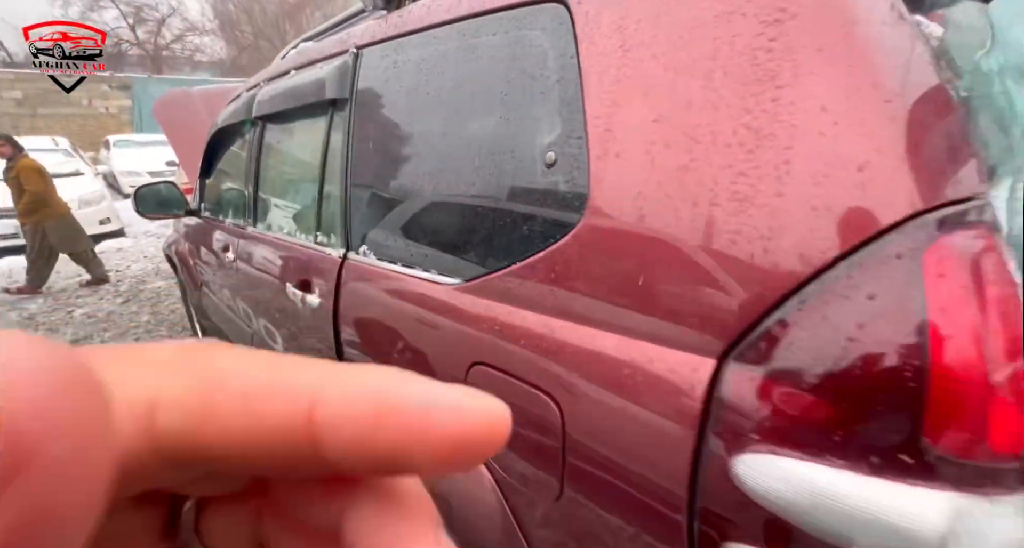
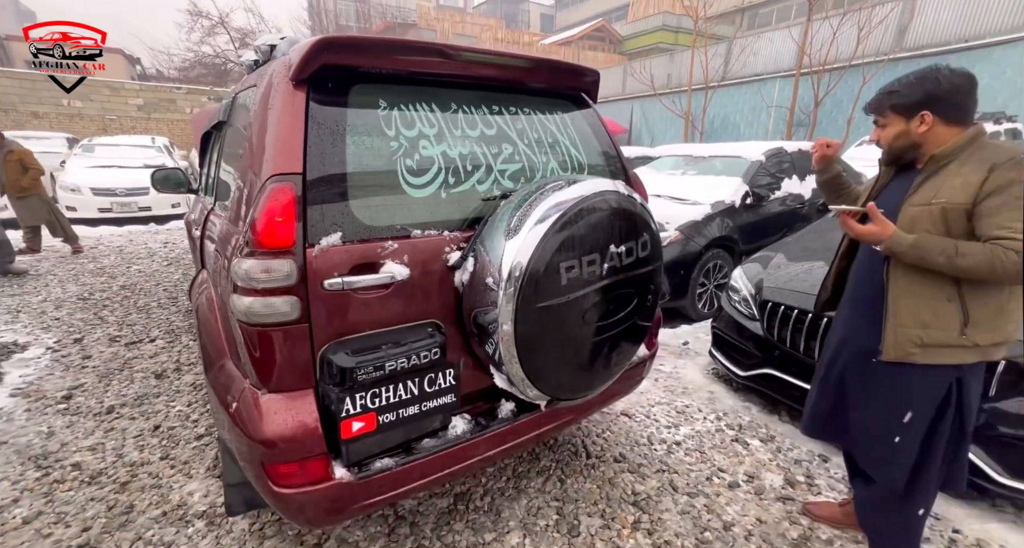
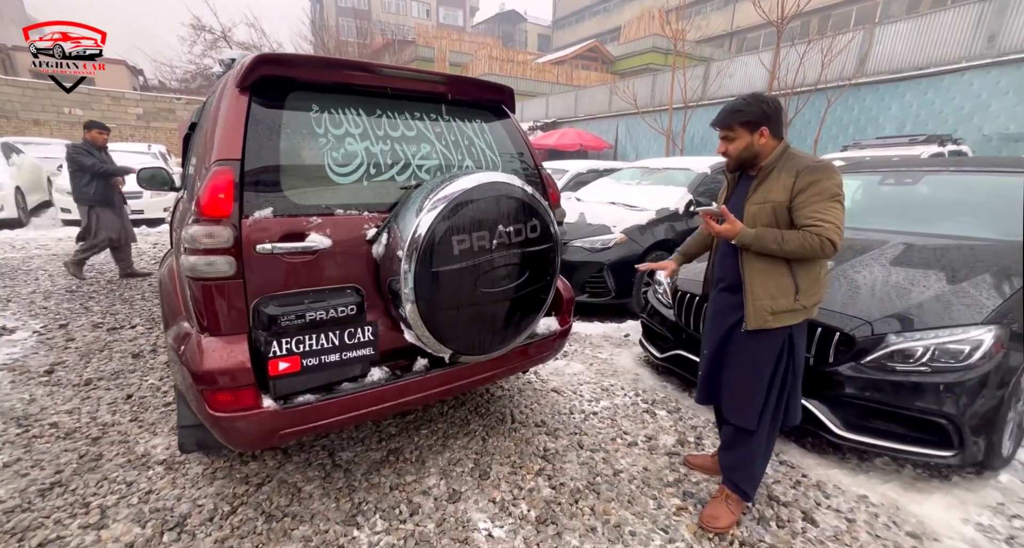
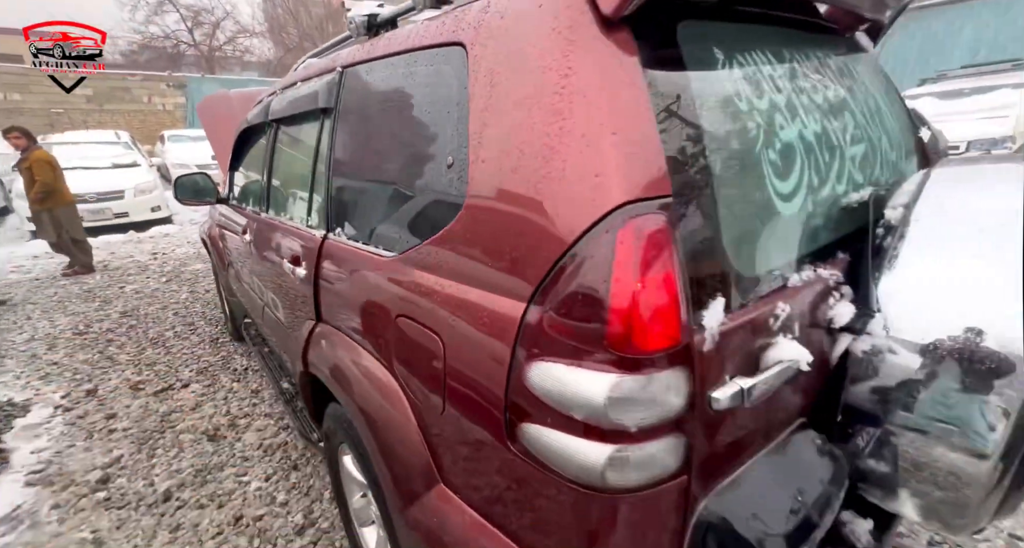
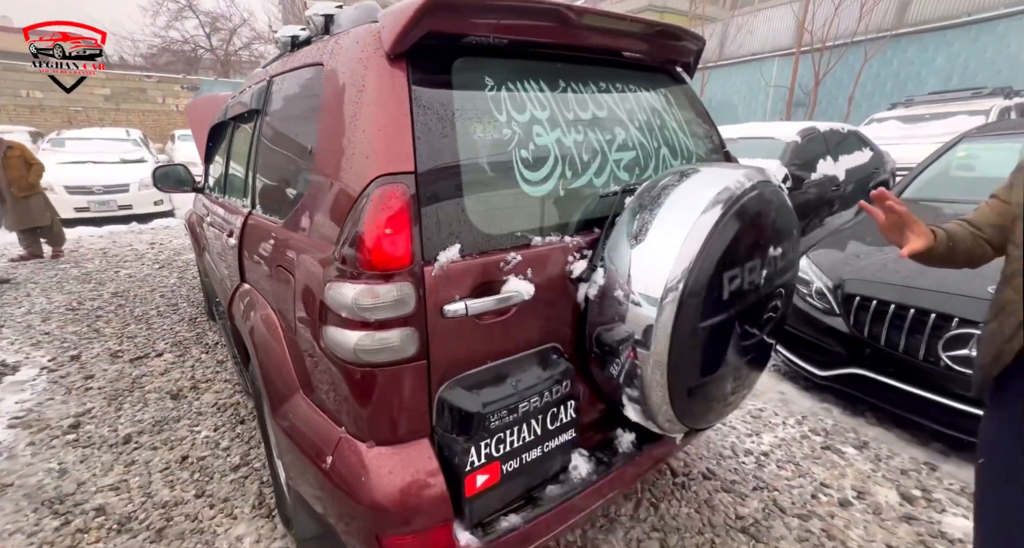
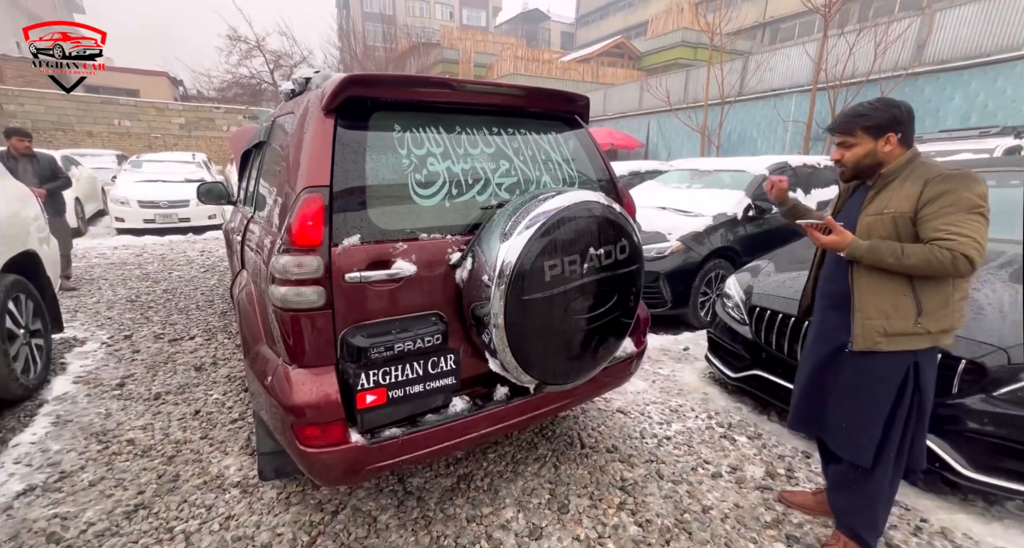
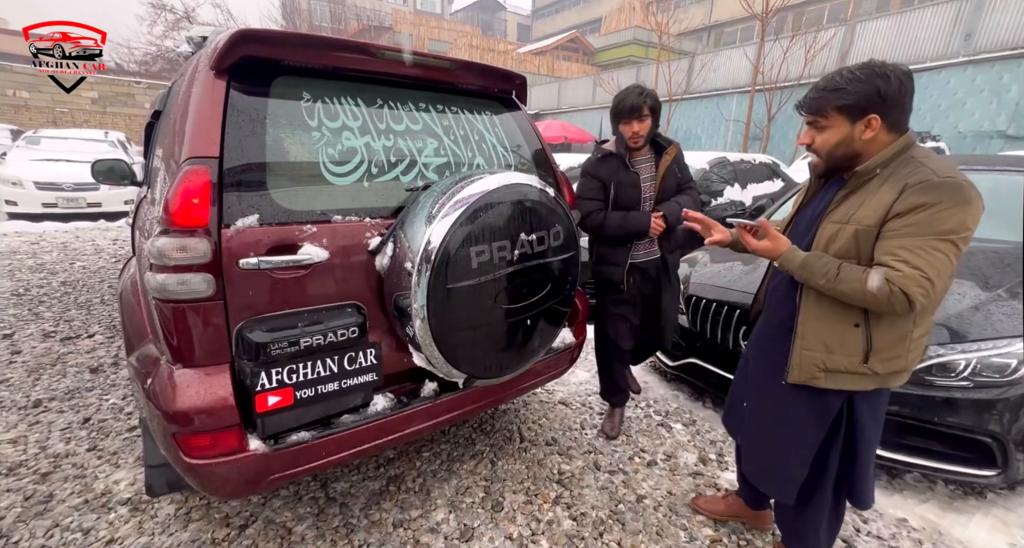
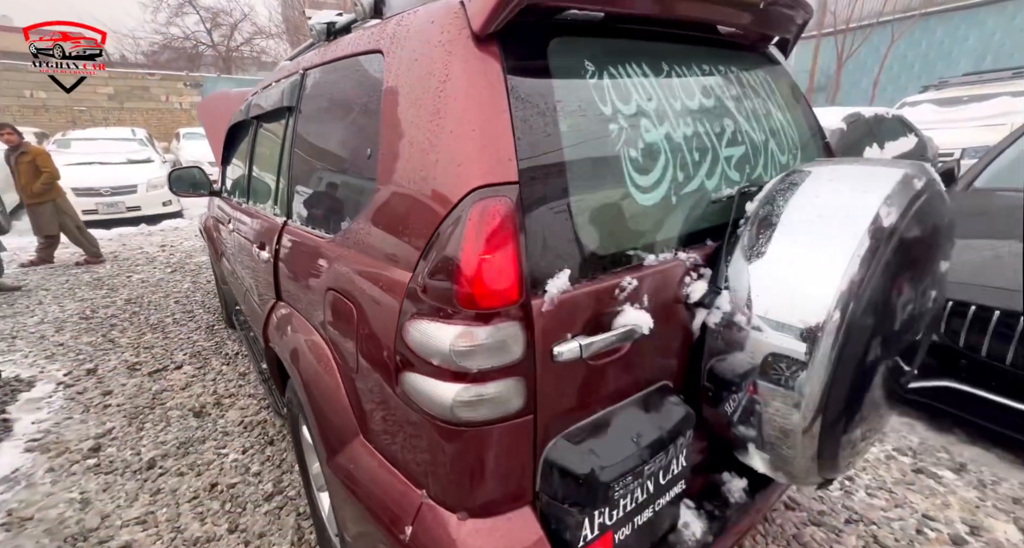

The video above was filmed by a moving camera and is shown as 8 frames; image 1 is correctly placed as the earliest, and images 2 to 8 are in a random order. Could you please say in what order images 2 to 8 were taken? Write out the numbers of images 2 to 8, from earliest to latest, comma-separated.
4, 8, 5, 2, 6, 3, 7
